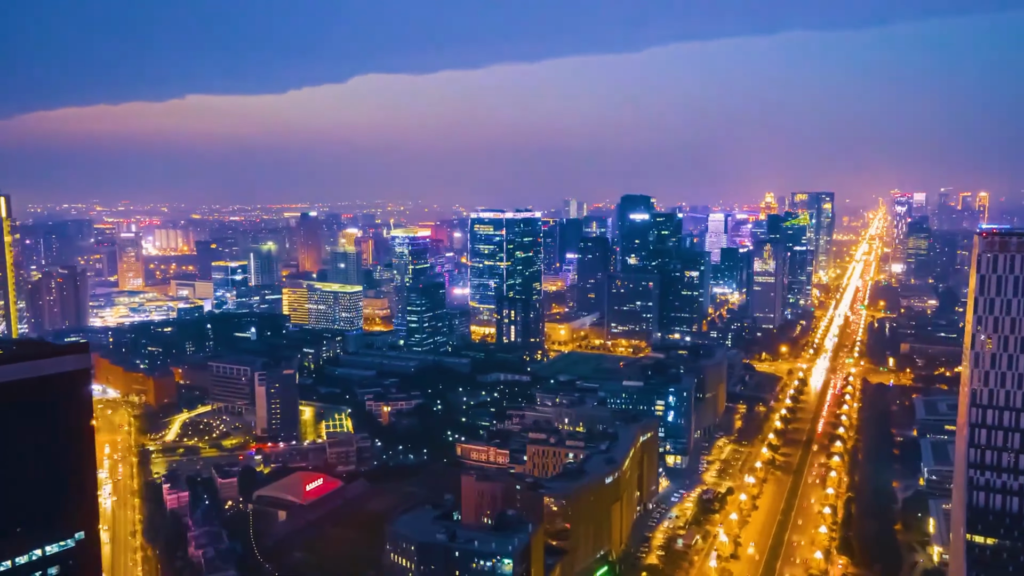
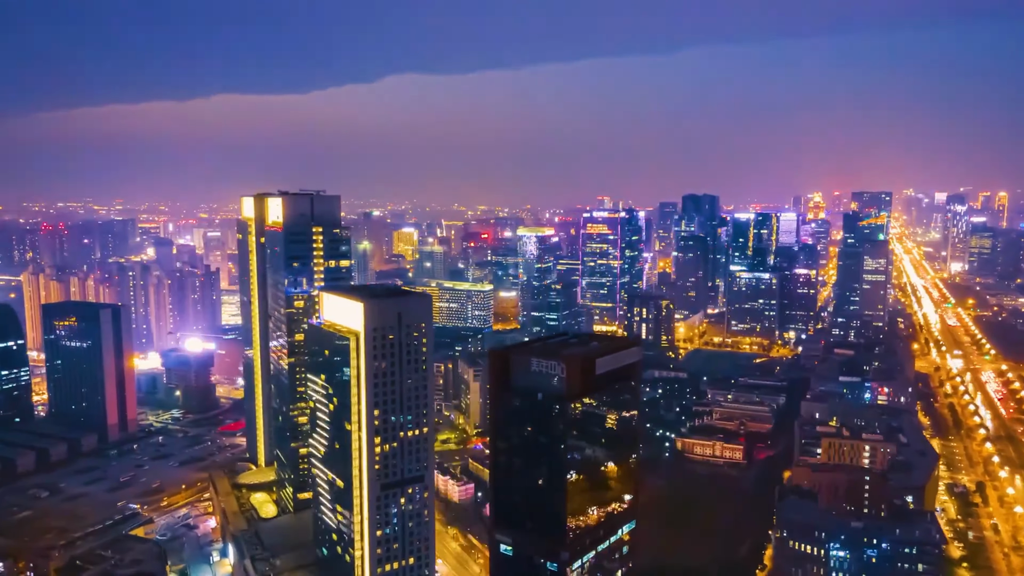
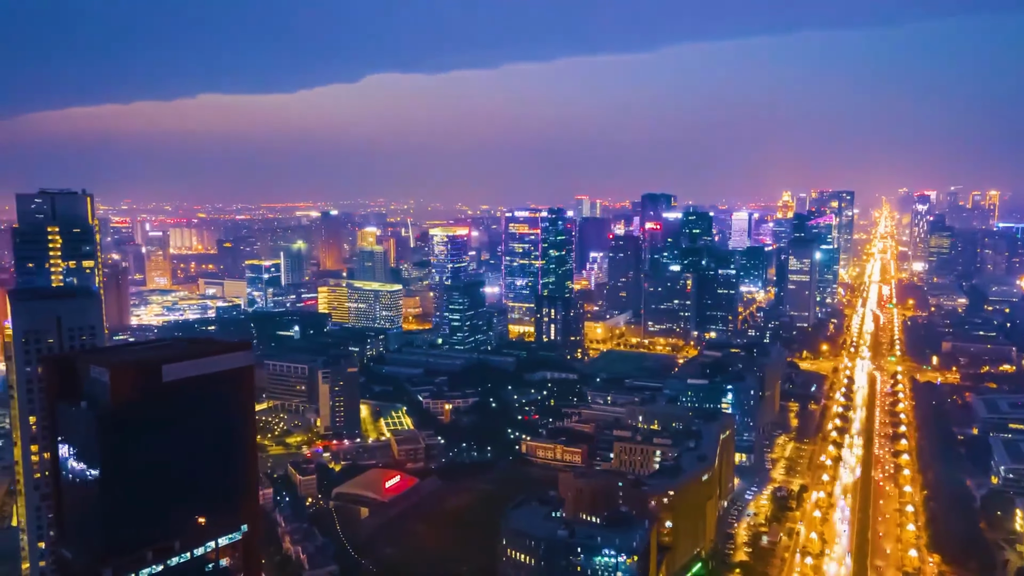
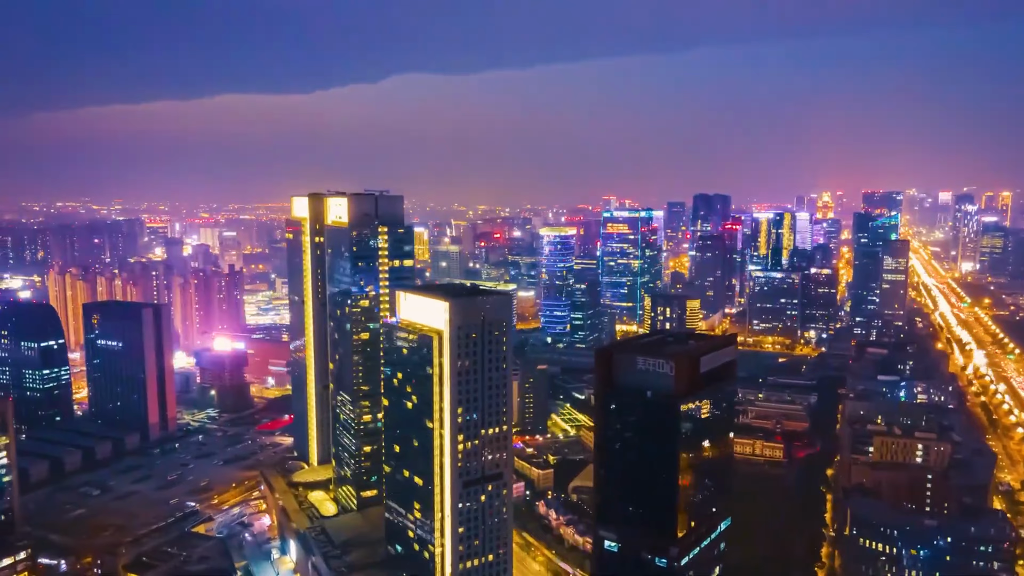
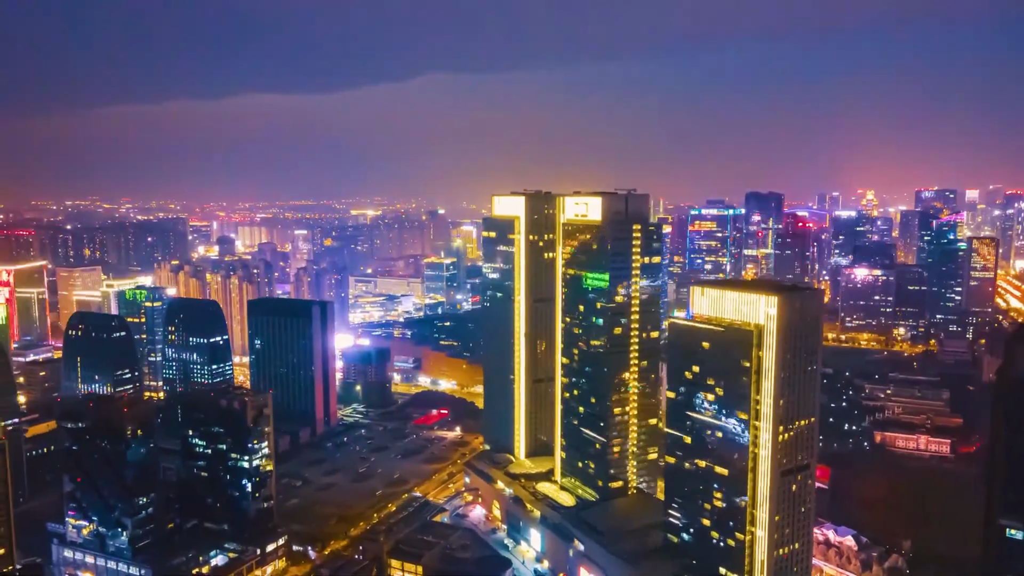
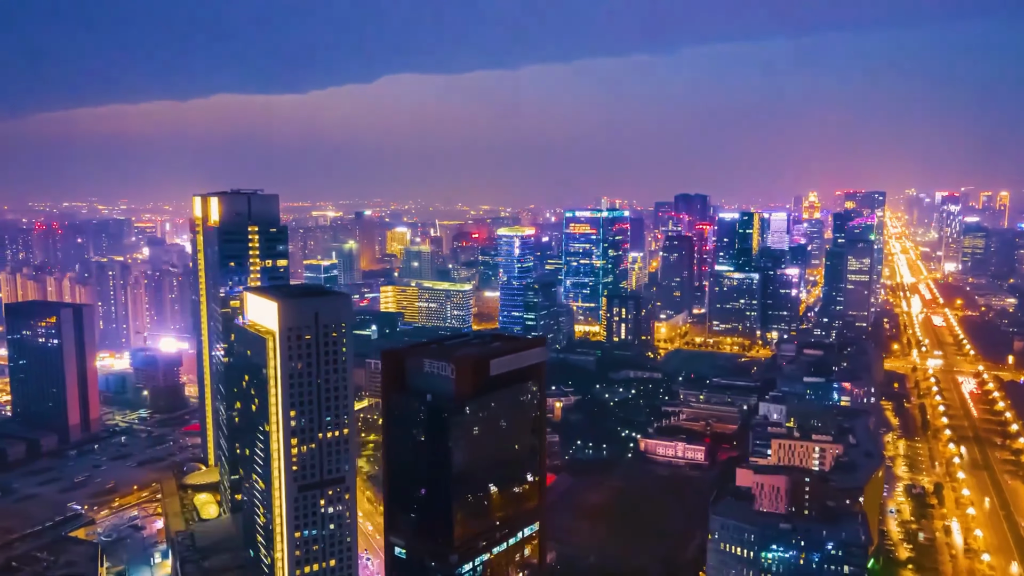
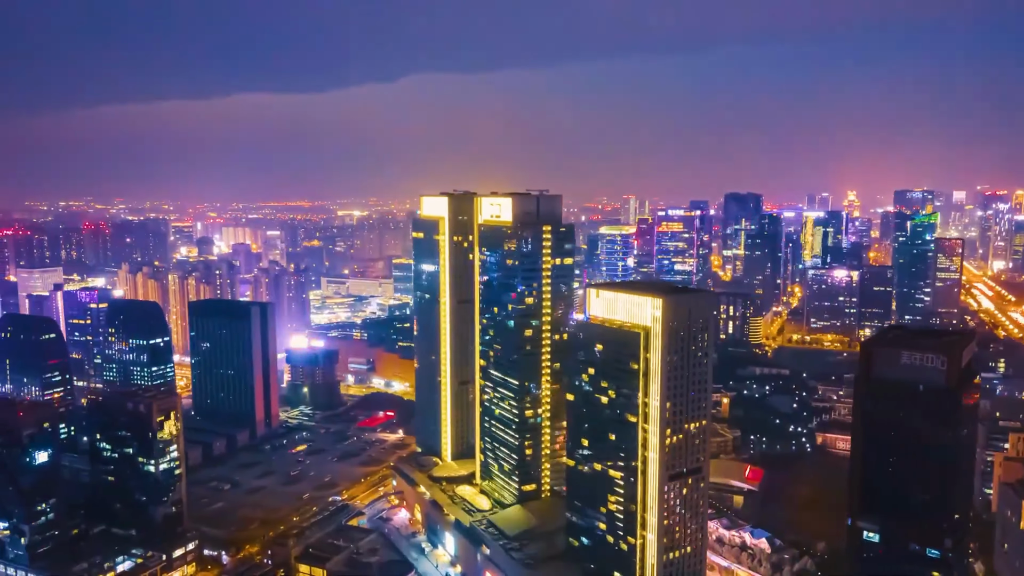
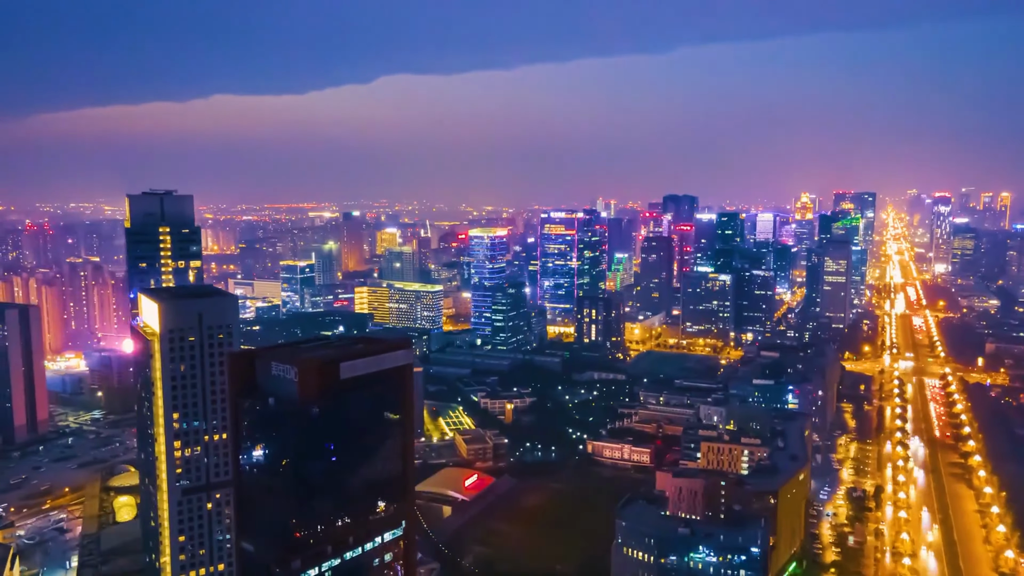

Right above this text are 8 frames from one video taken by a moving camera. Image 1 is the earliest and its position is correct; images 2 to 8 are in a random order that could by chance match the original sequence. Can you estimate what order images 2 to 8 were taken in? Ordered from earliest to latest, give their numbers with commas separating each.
3, 8, 6, 2, 4, 7, 5
